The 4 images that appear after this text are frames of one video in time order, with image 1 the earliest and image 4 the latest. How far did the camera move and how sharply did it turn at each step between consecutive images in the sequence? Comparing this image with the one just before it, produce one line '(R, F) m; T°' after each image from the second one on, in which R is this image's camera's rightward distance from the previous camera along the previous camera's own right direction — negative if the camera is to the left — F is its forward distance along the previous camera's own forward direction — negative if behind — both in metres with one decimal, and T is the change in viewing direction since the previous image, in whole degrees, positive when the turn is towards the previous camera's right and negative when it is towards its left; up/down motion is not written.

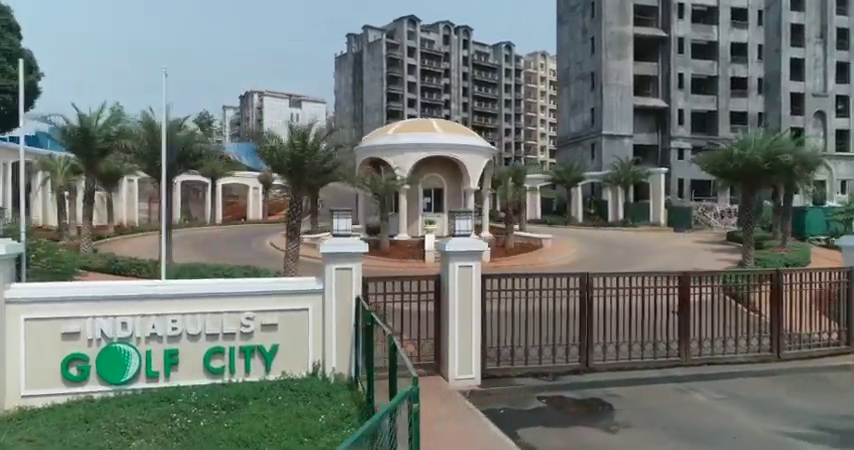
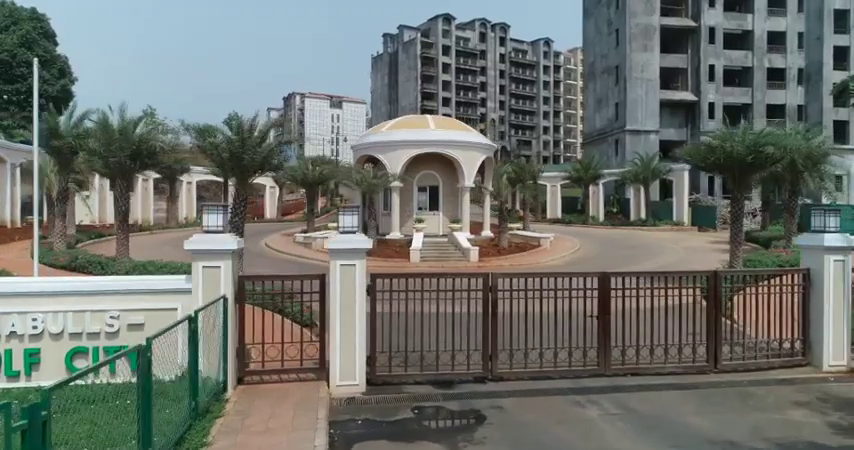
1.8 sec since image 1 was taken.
(+2.6, +0.7) m; -5°
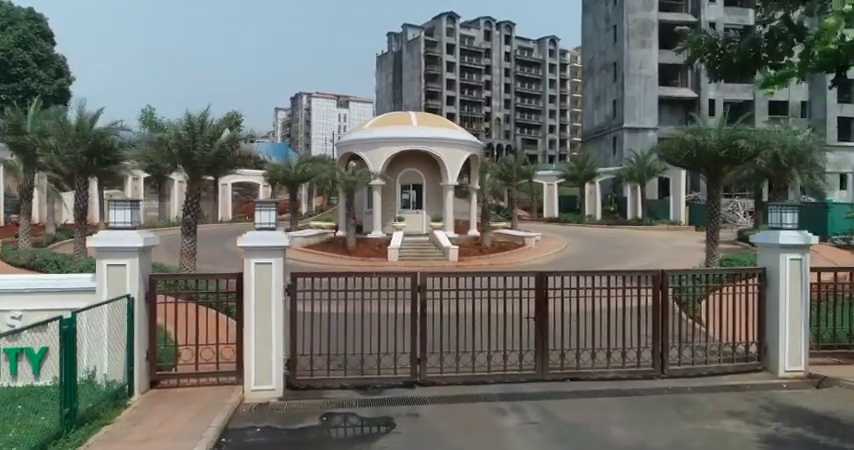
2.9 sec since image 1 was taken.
(+1.3, +0.5) m; -1°
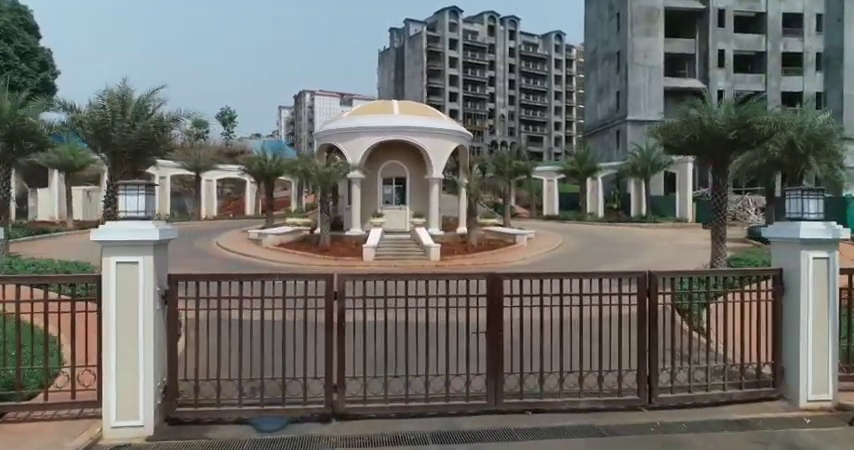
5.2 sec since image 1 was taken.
(+1.1, +2.0) m; -1°
